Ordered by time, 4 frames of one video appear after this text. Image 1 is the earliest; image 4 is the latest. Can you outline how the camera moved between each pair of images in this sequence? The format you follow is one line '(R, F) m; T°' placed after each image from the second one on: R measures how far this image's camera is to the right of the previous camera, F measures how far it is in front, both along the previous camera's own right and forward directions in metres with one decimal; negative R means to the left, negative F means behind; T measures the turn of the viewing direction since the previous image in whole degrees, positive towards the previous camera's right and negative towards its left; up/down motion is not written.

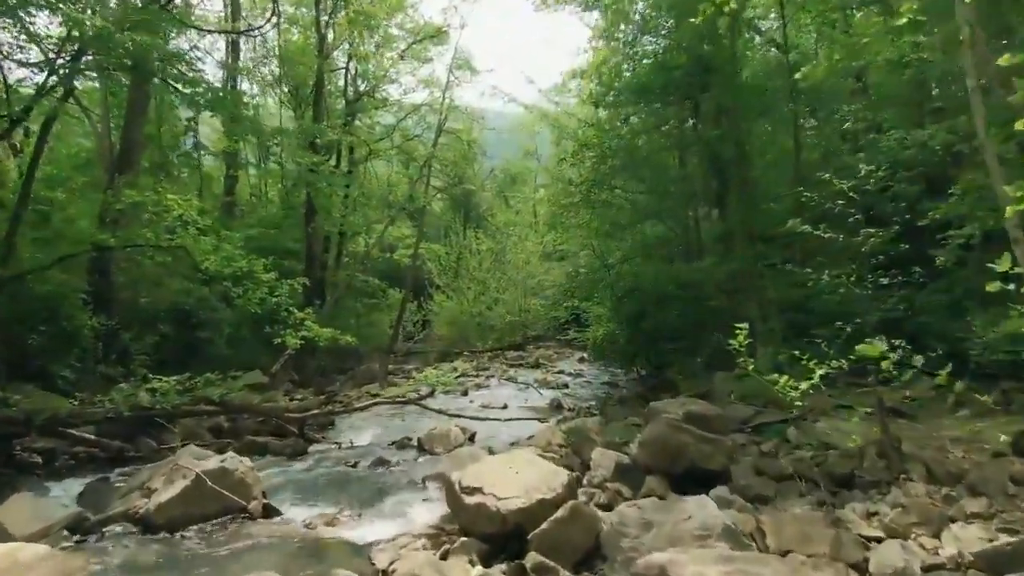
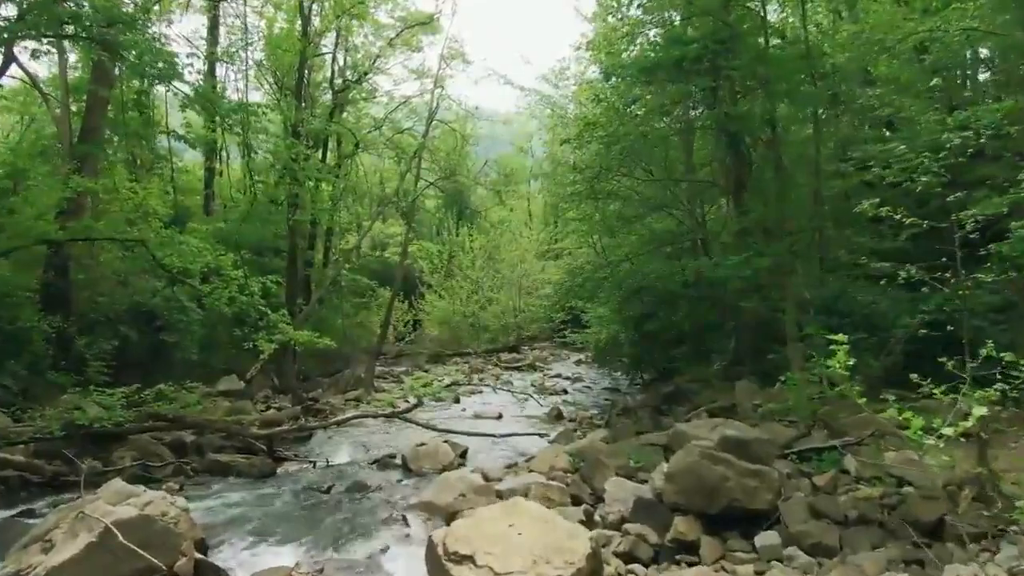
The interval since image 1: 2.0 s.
(0.0, +1.4) m; +1°
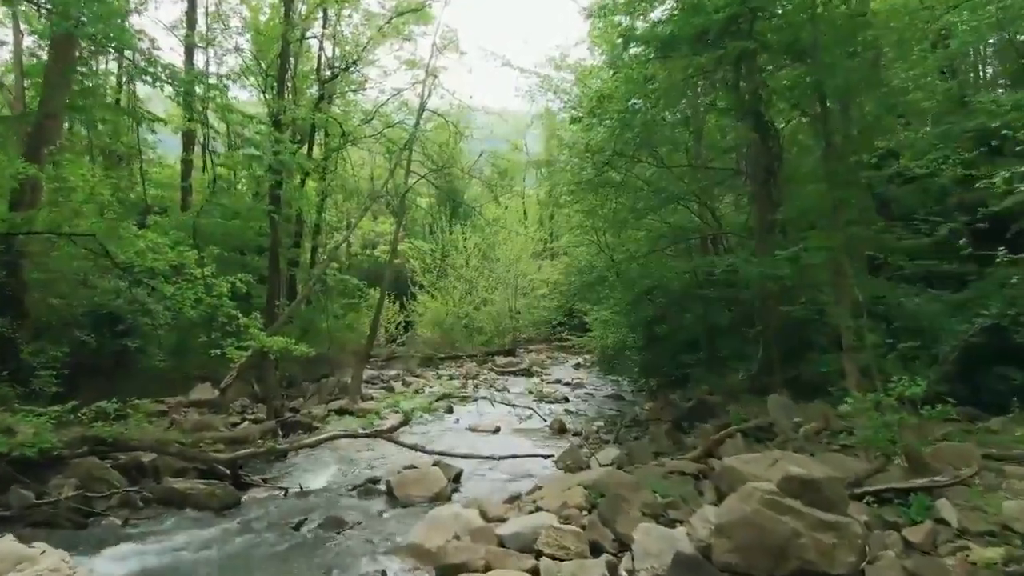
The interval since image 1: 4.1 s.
(-0.1, +1.4) m; +1°
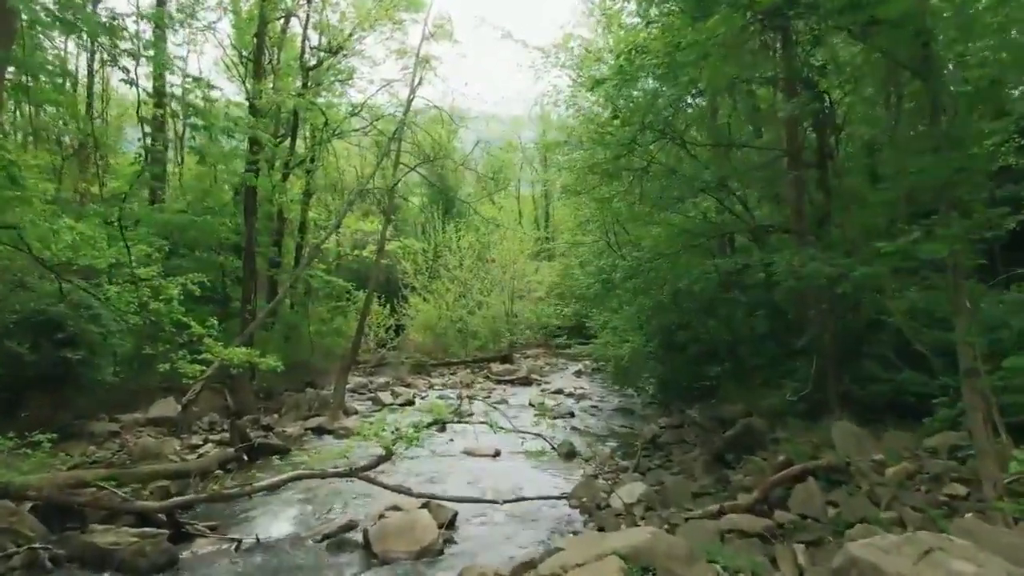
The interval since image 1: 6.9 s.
(-0.1, +1.8) m; +1°
